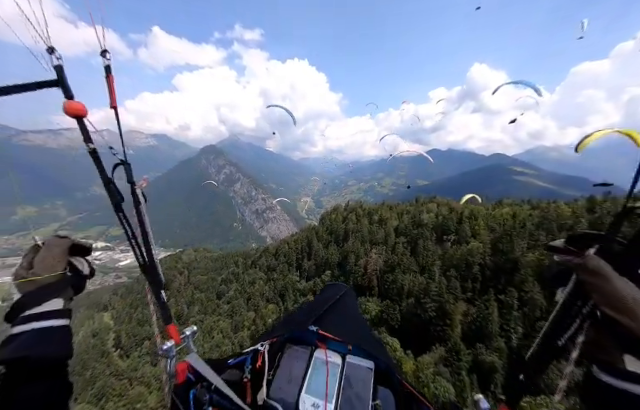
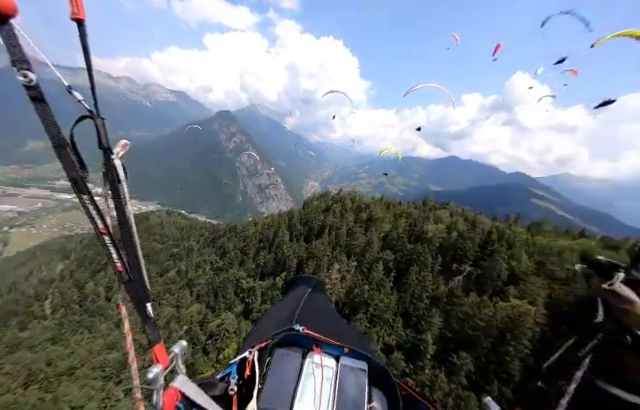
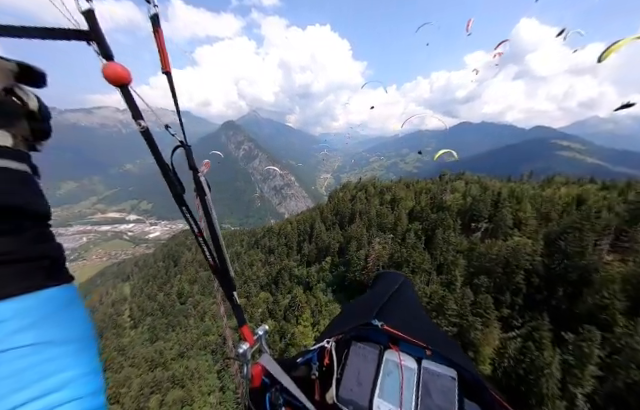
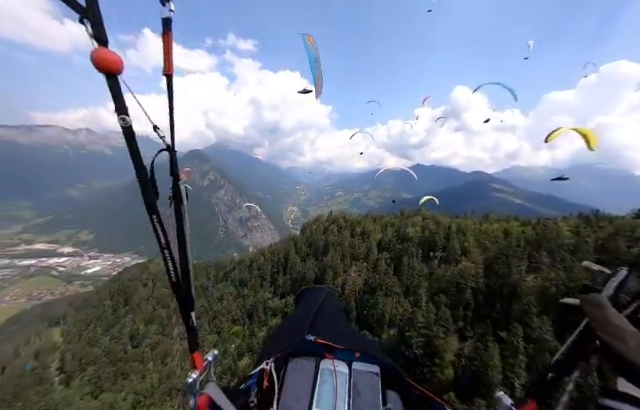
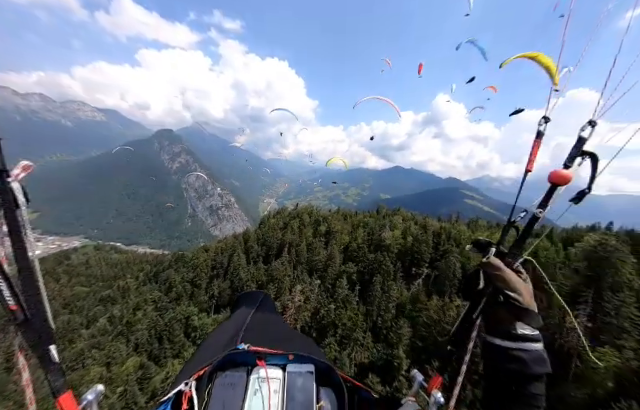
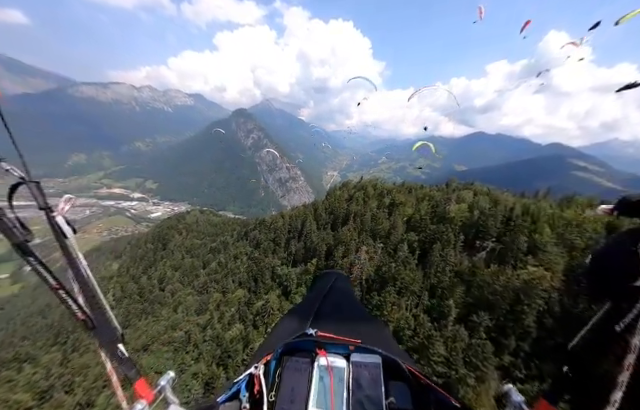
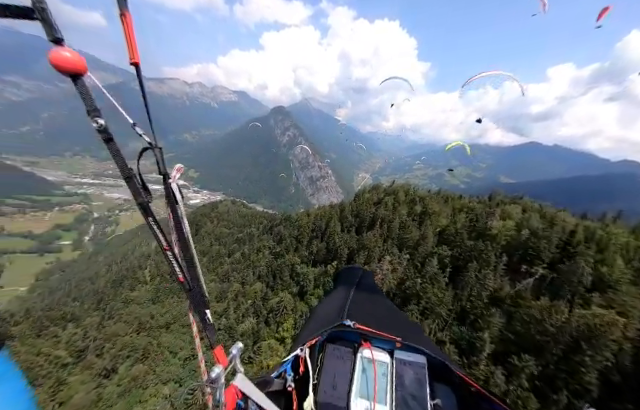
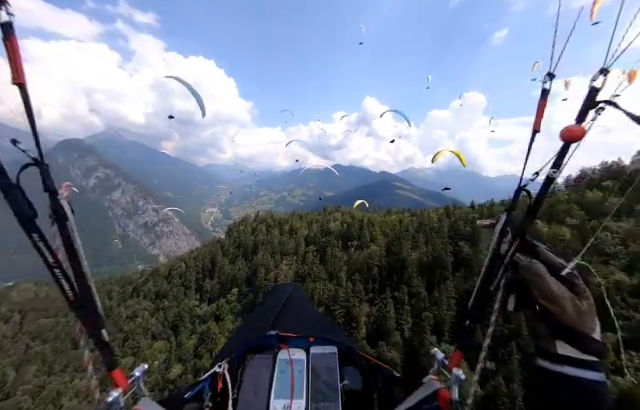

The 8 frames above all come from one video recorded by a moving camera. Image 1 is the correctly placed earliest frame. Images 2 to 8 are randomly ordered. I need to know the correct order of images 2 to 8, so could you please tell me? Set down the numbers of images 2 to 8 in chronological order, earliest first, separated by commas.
8, 4, 3, 6, 7, 2, 5
